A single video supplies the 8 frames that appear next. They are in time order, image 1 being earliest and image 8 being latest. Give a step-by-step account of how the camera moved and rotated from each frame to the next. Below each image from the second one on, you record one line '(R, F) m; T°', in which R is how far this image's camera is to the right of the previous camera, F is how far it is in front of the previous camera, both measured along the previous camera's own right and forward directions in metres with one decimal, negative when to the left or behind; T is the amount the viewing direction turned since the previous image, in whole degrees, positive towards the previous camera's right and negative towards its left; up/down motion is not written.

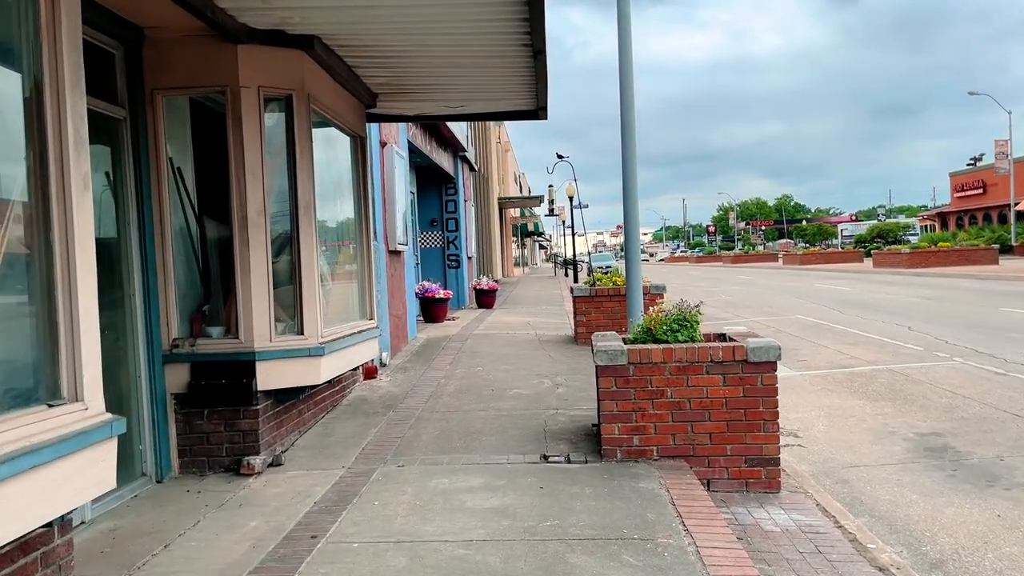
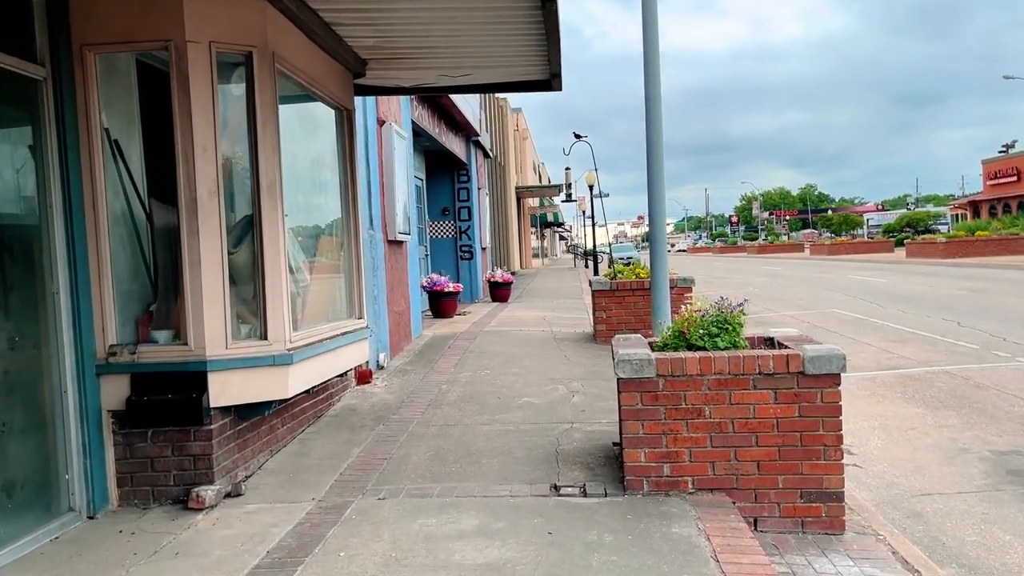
(+0.1, +0.9) m; -1°
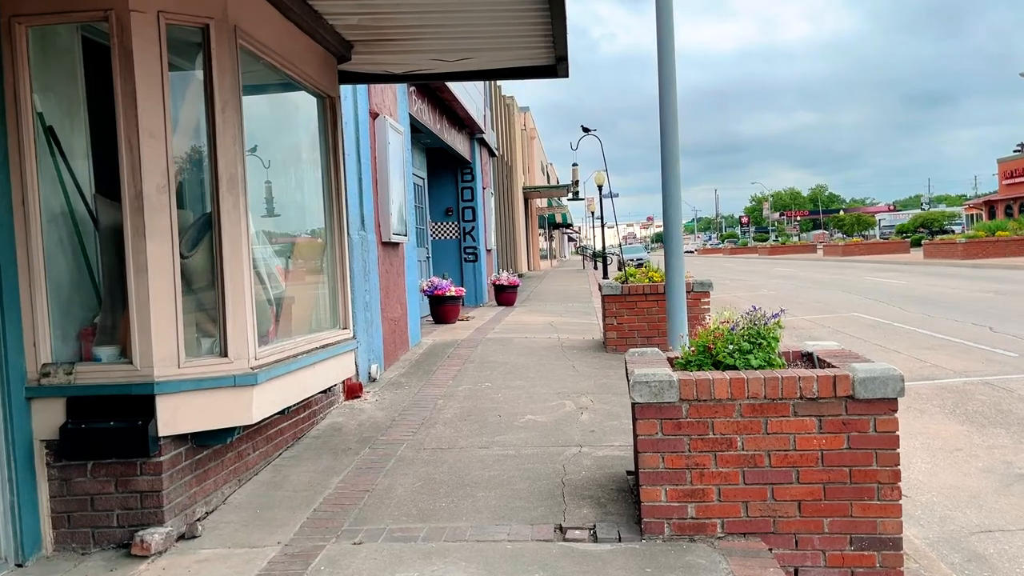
(+0.1, +0.6) m; -1°
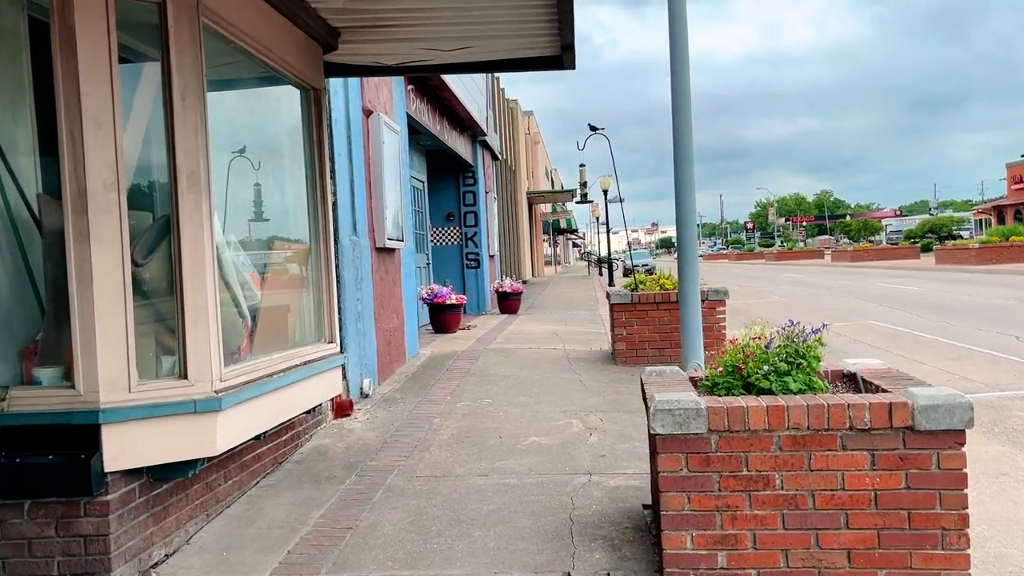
(0.0, +0.5) m; 0°
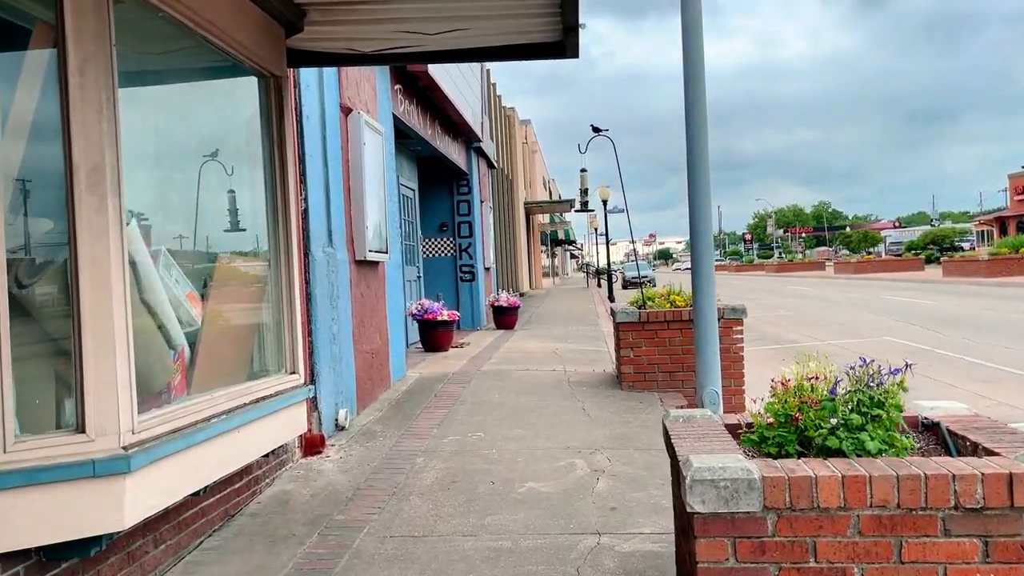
(0.0, +0.8) m; 0°
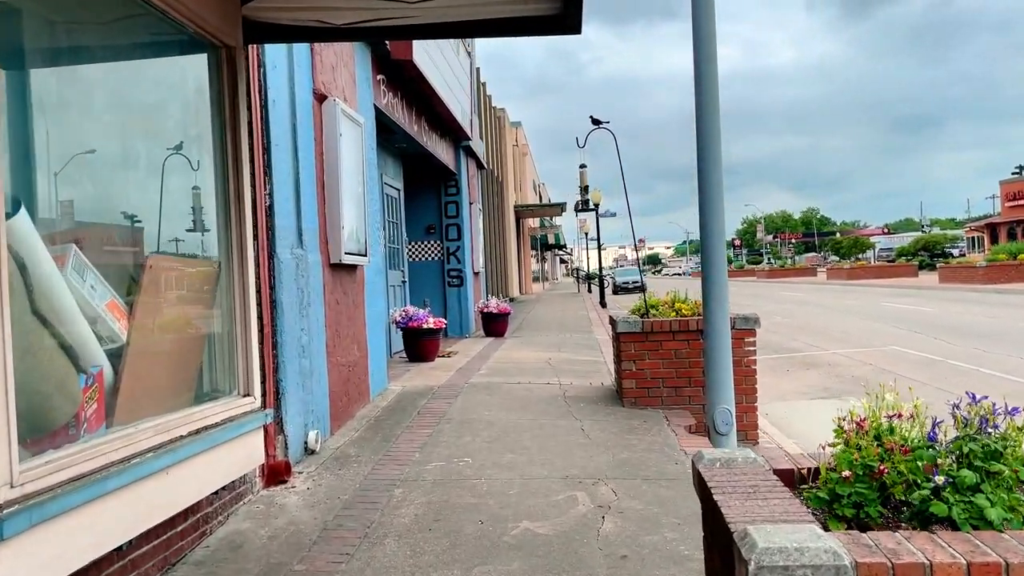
(0.0, +0.7) m; +1°
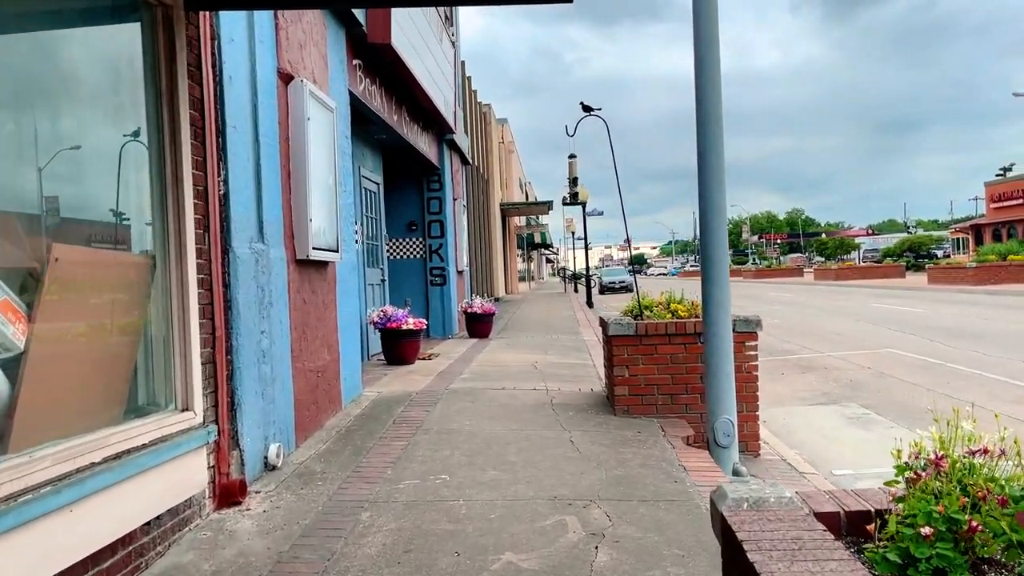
(0.0, +0.5) m; +1°
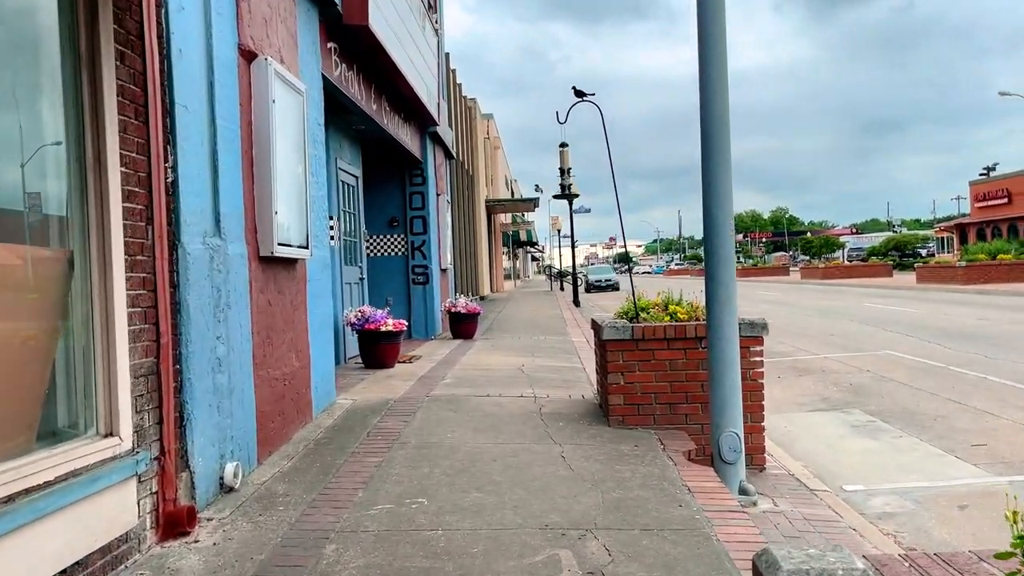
(0.0, +0.5) m; +1°
